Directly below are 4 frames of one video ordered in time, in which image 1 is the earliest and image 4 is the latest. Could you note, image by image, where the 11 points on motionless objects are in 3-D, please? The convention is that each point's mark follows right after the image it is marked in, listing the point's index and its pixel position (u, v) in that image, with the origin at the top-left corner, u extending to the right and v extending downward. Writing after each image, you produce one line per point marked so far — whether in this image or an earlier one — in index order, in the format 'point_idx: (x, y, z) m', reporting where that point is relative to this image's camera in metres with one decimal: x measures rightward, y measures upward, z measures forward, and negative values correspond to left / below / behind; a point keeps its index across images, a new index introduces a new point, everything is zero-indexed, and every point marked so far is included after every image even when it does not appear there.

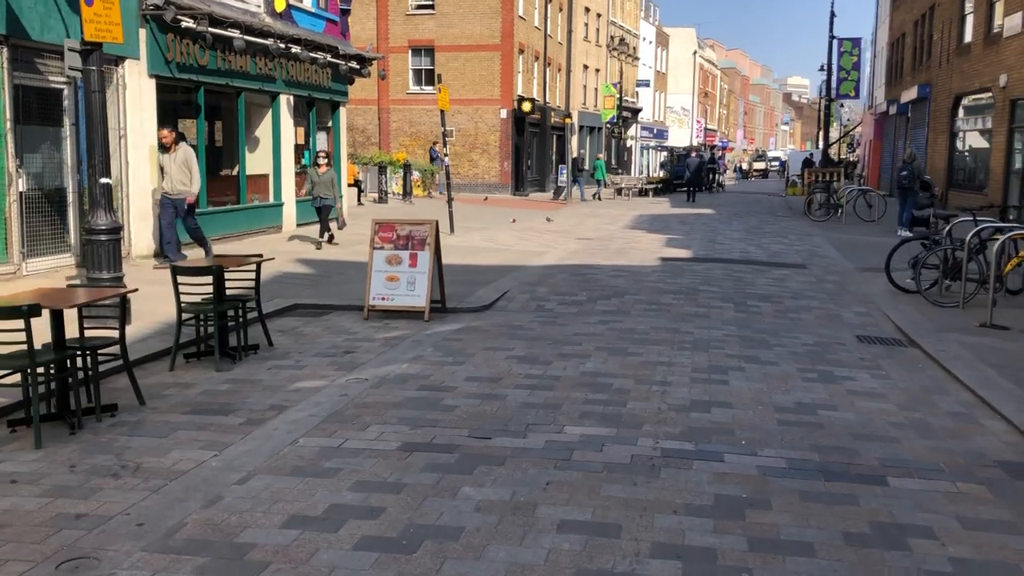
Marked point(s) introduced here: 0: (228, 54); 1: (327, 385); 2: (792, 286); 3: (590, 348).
0: (-4.7, +3.8, +15.6) m
1: (-1.4, -0.7, +7.0) m
2: (+3.6, 0.0, +12.3) m
3: (+0.7, -0.5, +8.3) m
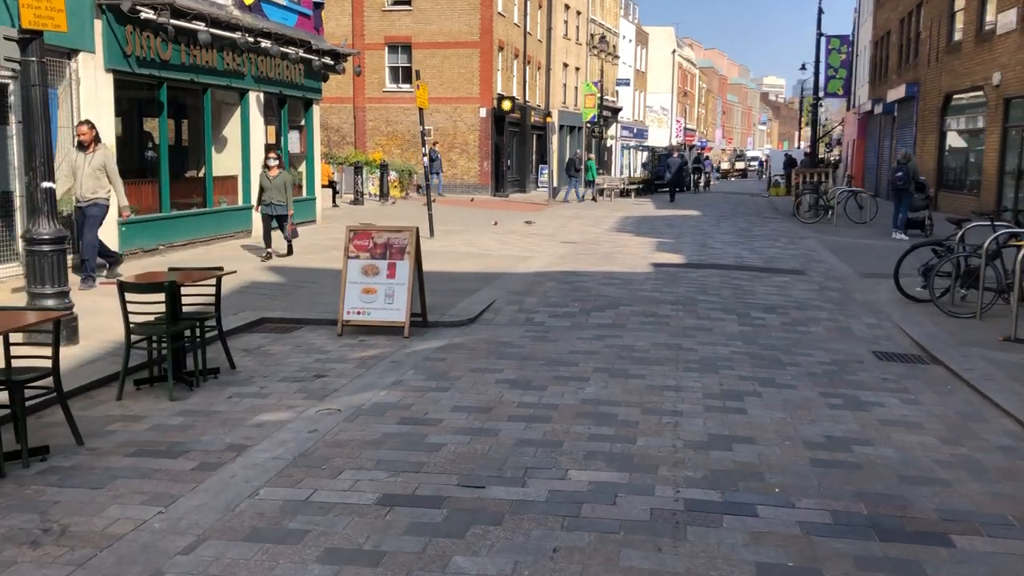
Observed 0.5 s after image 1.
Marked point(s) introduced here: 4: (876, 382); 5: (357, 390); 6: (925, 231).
0: (-4.9, +3.7, +14.7) m
1: (-1.4, -0.8, +6.2) m
2: (+3.4, -0.1, +11.6) m
3: (+0.6, -0.6, +7.5) m
4: (+2.8, -0.7, +7.4) m
5: (-1.1, -0.7, +6.9) m
6: (+8.4, +1.2, +19.3) m
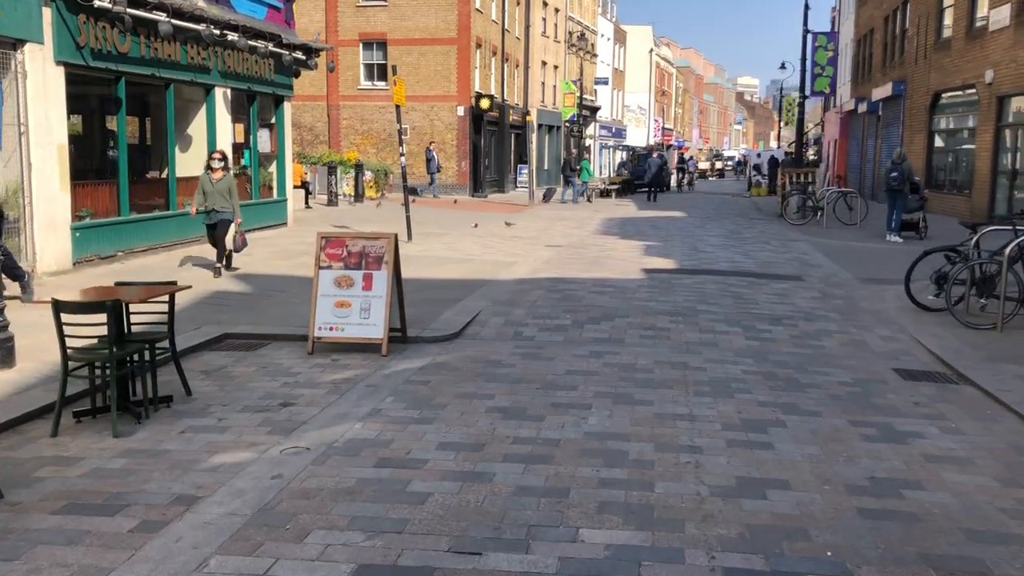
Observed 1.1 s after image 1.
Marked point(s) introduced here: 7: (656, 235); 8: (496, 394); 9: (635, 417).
0: (-5.2, +3.6, +13.8) m
1: (-1.4, -1.0, +5.3) m
2: (+3.3, -0.2, +10.8) m
3: (+0.5, -0.7, +6.7) m
4: (+2.8, -0.8, +6.6) m
5: (-1.2, -0.9, +6.0) m
6: (+8.0, +1.1, +18.7) m
7: (+3.0, +1.1, +19.4) m
8: (-0.1, -0.7, +6.7) m
9: (+0.8, -0.8, +6.1) m
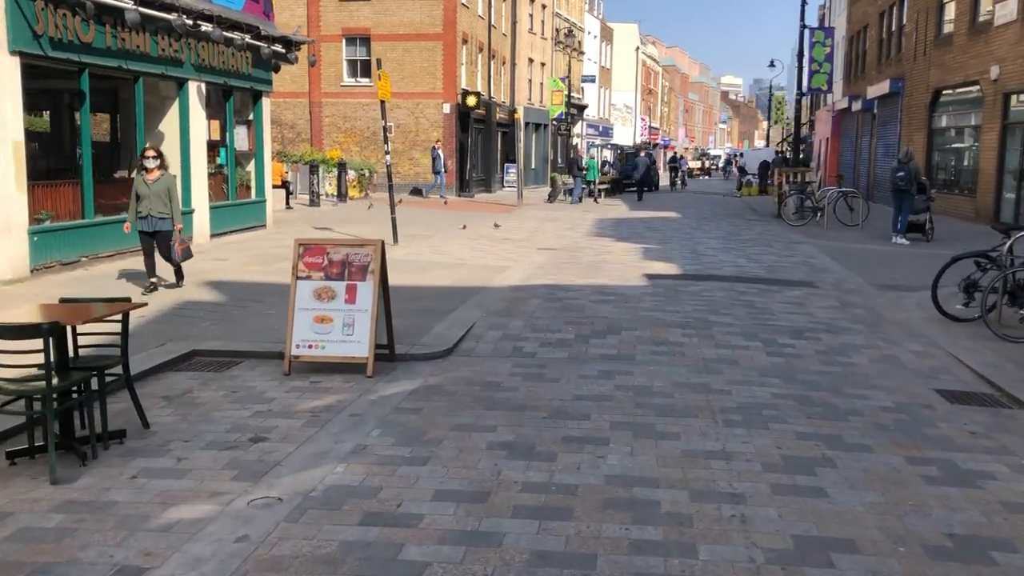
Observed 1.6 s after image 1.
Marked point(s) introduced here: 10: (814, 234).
0: (-5.3, +3.5, +12.8) m
1: (-1.4, -1.1, +4.5) m
2: (+3.2, -0.3, +10.1) m
3: (+0.6, -0.8, +5.9) m
4: (+2.8, -0.9, +5.9) m
5: (-1.1, -1.0, +5.2) m
6: (+7.9, +1.0, +18.0) m
7: (+2.8, +1.0, +18.6) m
8: (-0.1, -0.9, +5.9) m
9: (+0.8, -0.9, +5.3) m
10: (+6.3, +1.1, +19.7) m
